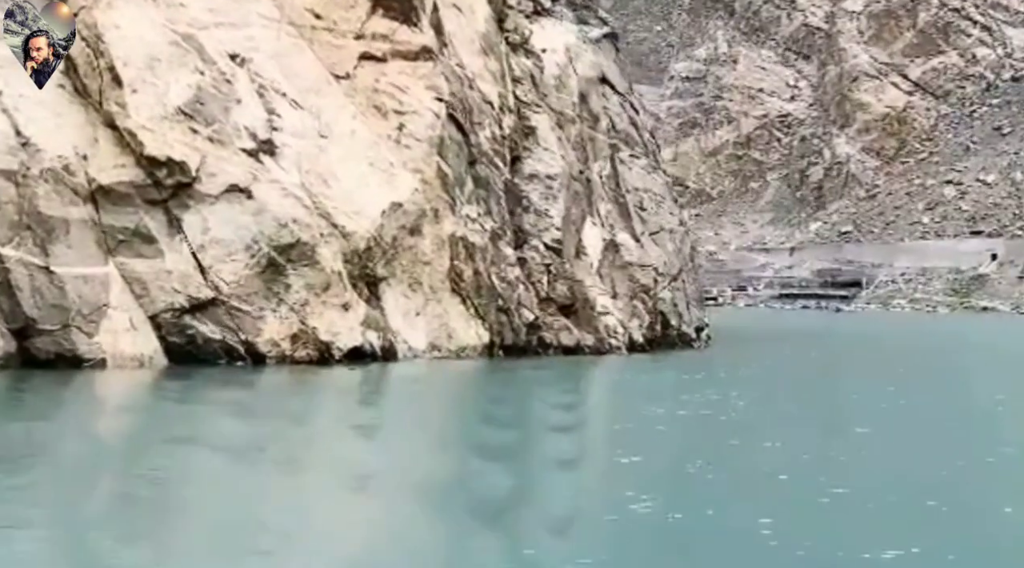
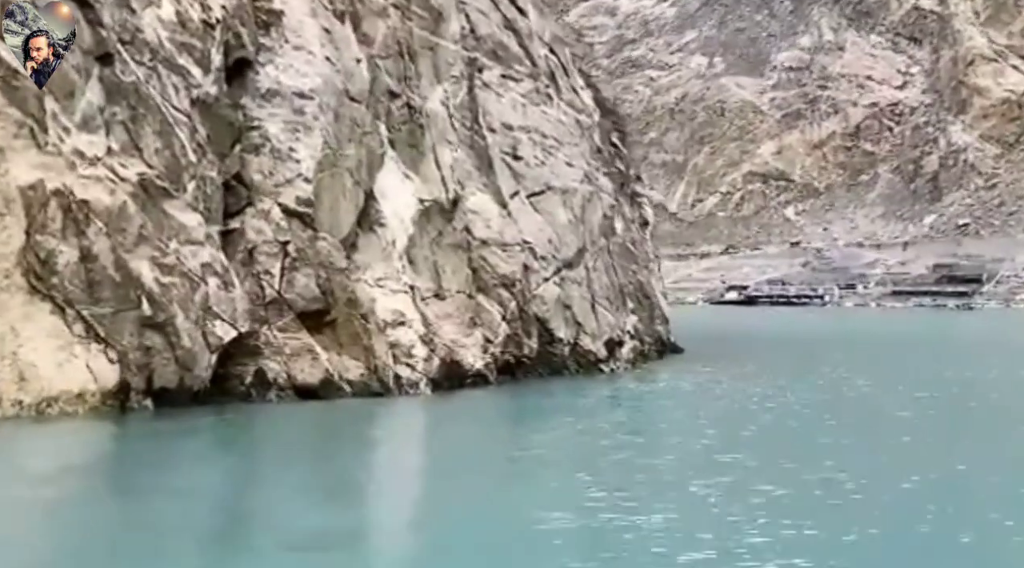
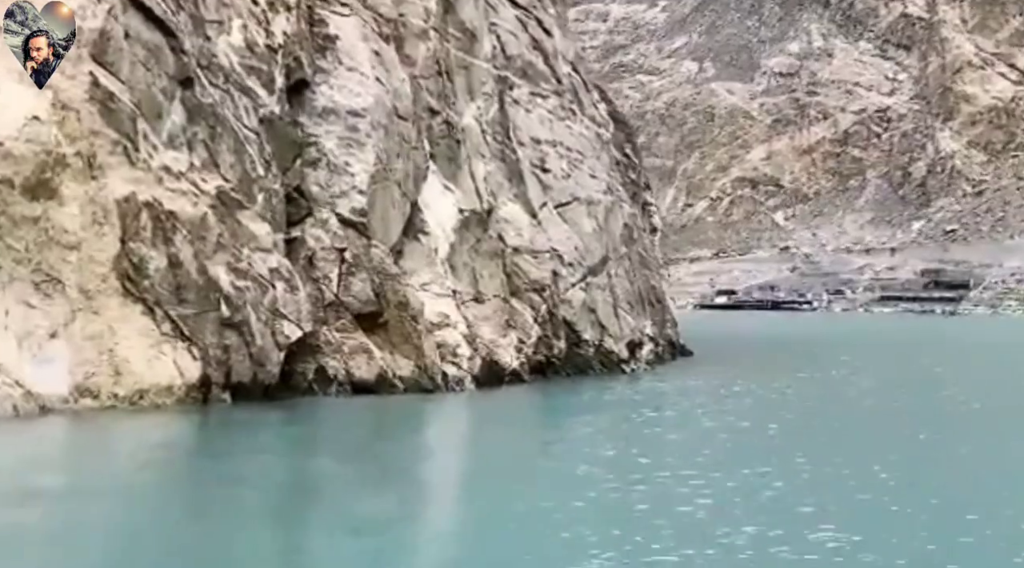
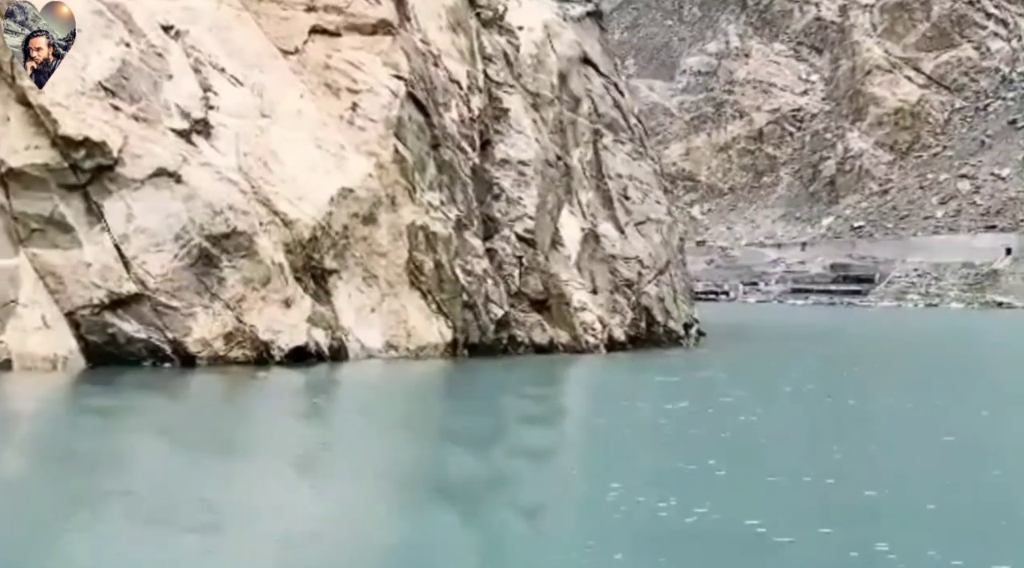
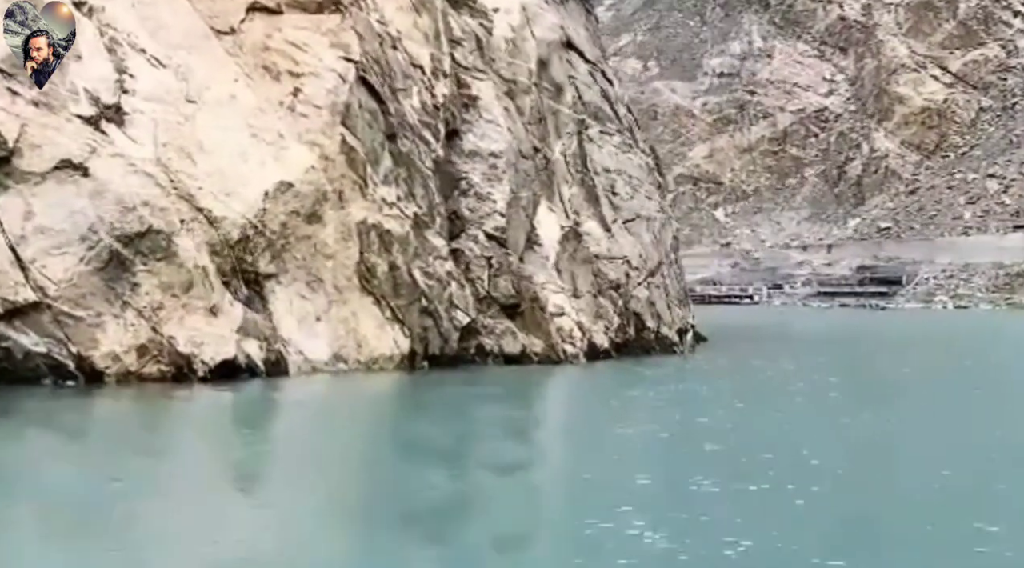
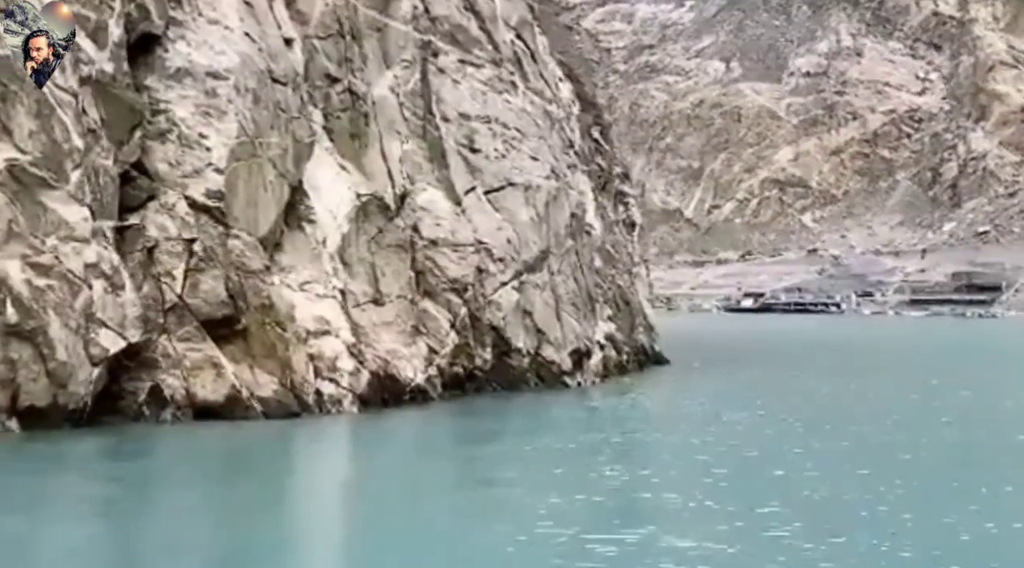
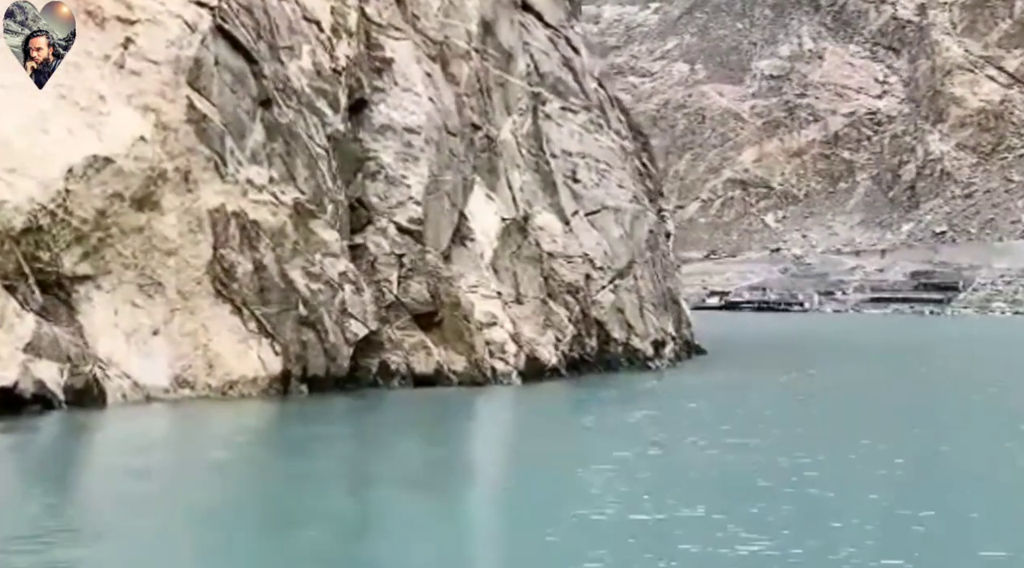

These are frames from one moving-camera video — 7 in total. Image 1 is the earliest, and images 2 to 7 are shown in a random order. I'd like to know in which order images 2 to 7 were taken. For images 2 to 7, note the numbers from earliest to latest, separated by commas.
4, 5, 7, 3, 2, 6
